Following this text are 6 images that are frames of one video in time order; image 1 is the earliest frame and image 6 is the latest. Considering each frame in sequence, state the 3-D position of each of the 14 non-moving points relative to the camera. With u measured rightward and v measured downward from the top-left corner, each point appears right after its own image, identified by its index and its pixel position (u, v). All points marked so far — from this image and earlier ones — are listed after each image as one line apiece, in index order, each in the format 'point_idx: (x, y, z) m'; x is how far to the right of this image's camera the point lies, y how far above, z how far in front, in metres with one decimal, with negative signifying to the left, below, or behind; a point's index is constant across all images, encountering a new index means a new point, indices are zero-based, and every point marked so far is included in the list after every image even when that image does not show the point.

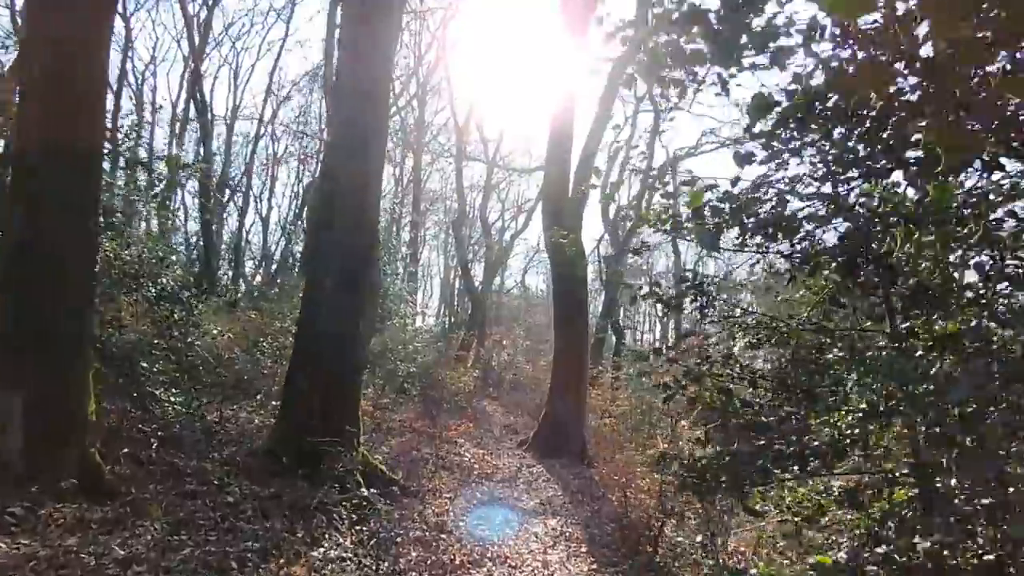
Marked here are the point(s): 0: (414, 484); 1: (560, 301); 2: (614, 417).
0: (-1.1, -2.3, +7.9) m
1: (+0.9, -0.3, +13.4) m
2: (+2.7, -3.4, +17.9) m
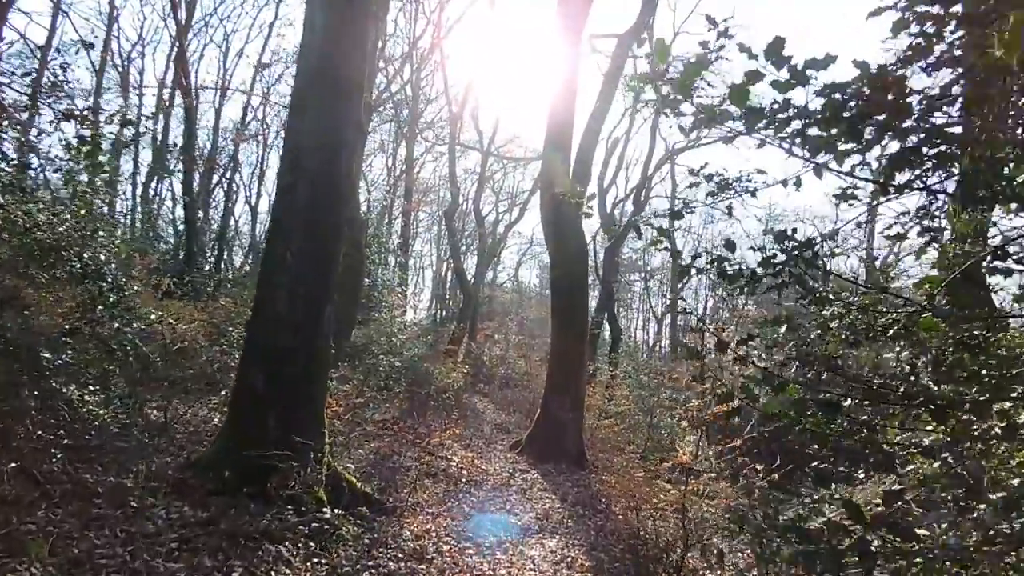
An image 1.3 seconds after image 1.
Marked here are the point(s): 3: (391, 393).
0: (-1.2, -2.1, +6.8) m
1: (+0.8, -0.1, +12.3) m
2: (+2.5, -3.2, +16.9) m
3: (-2.2, -2.0, +13.0) m
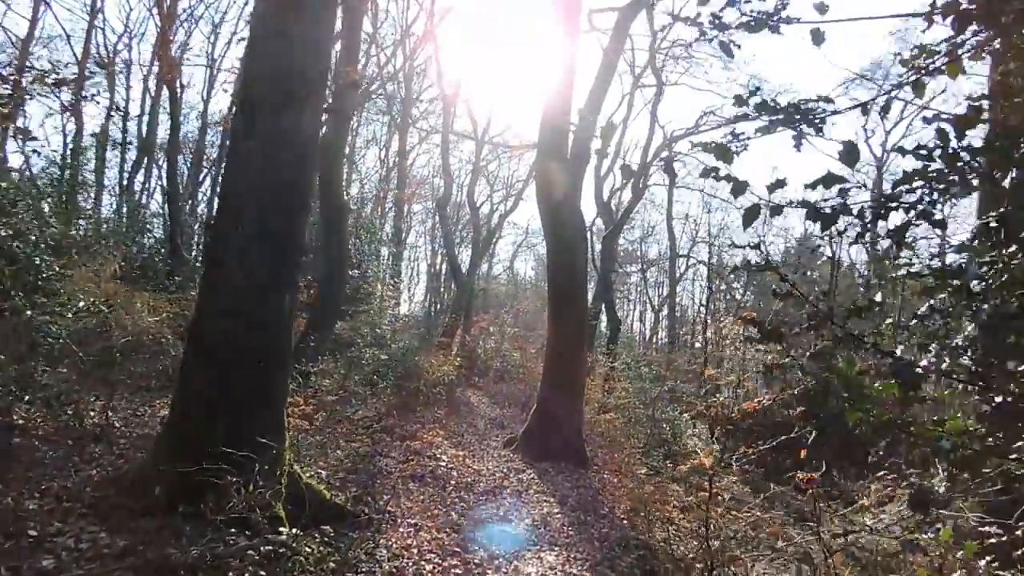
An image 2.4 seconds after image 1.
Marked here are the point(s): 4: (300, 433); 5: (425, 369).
0: (-1.2, -1.9, +6.0) m
1: (+0.7, +0.2, +11.4) m
2: (+2.3, -2.9, +16.1) m
3: (-2.3, -1.8, +12.2) m
4: (-2.3, -1.6, +7.5) m
5: (-1.8, -1.7, +14.7) m
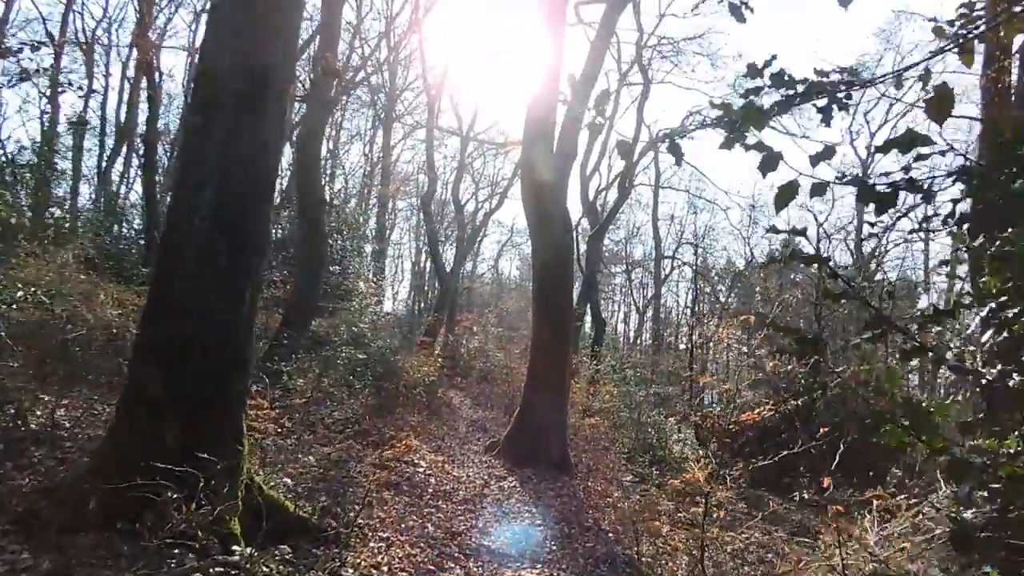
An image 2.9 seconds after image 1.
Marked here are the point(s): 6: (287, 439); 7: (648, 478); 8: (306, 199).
0: (-1.4, -1.9, +5.5) m
1: (+0.4, +0.2, +11.1) m
2: (+1.9, -2.9, +15.8) m
3: (-2.6, -1.7, +11.7) m
4: (-2.5, -1.5, +7.0) m
5: (-2.2, -1.7, +14.2) m
6: (-2.4, -1.6, +7.4) m
7: (+2.5, -3.4, +12.5) m
8: (-4.0, +1.7, +13.4) m
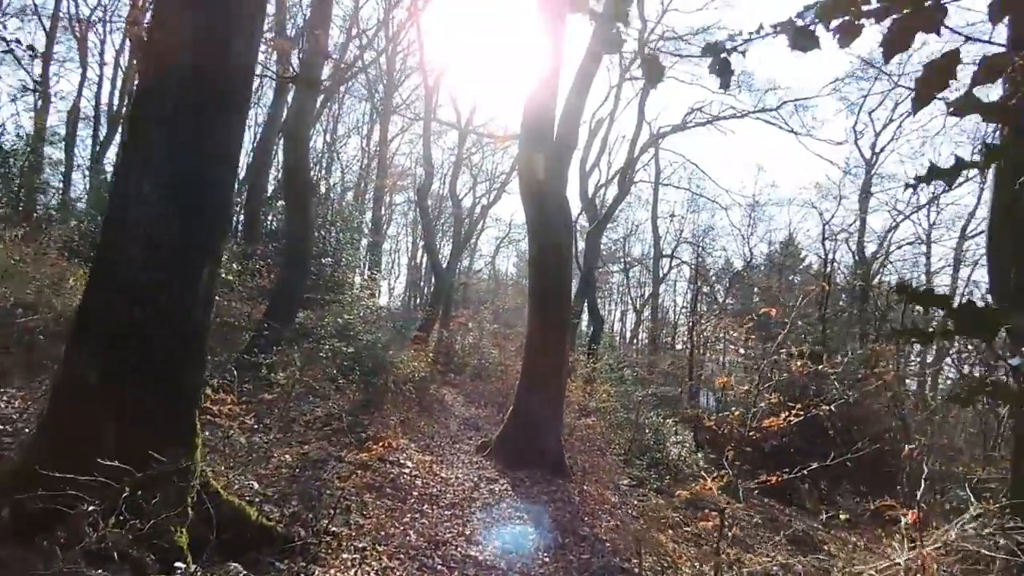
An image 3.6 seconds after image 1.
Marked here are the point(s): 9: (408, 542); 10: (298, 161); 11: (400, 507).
0: (-1.5, -1.8, +5.0) m
1: (+0.4, +0.3, +10.5) m
2: (+1.8, -2.8, +15.2) m
3: (-2.7, -1.6, +11.2) m
4: (-2.6, -1.4, +6.5) m
5: (-2.3, -1.5, +13.7) m
6: (-2.5, -1.5, +6.9) m
7: (+2.3, -3.4, +12.0) m
8: (-4.0, +1.9, +12.9) m
9: (-0.9, -2.2, +6.0) m
10: (-4.0, +2.3, +12.8) m
11: (-1.2, -2.2, +7.0) m
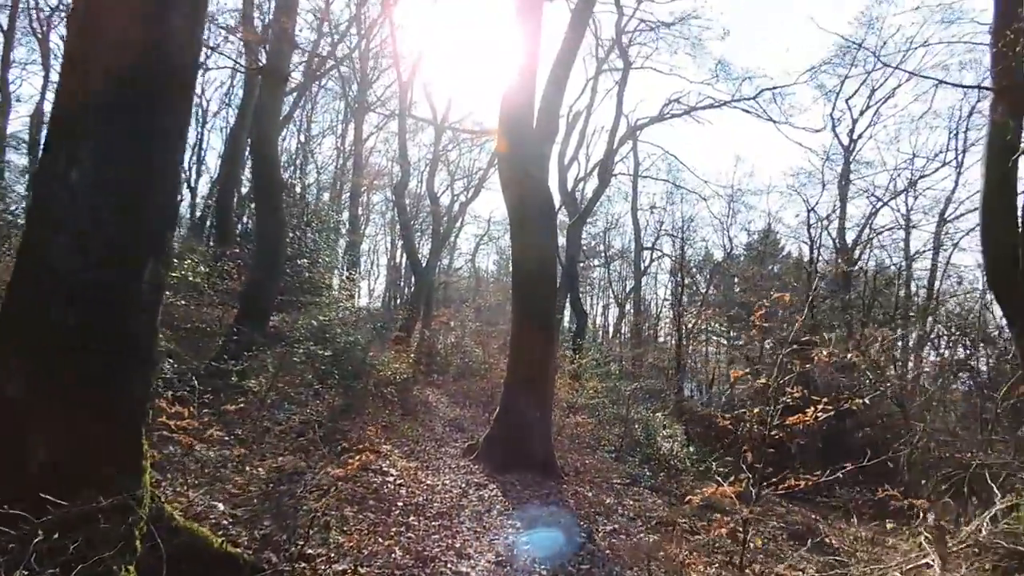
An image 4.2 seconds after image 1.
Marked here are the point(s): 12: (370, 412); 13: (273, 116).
0: (-1.5, -1.7, +4.5) m
1: (+0.1, +0.4, +10.1) m
2: (+1.5, -2.7, +14.8) m
3: (-3.0, -1.6, +10.6) m
4: (-2.6, -1.4, +6.0) m
5: (-2.6, -1.5, +13.2) m
6: (-2.6, -1.5, +6.4) m
7: (+2.1, -3.2, +11.6) m
8: (-4.4, +1.9, +12.3) m
9: (-1.0, -2.1, +5.5) m
10: (-4.3, +2.3, +12.2) m
11: (-1.2, -2.2, +6.5) m
12: (-2.4, -2.1, +11.9) m
13: (-4.2, +3.0, +12.3) m
